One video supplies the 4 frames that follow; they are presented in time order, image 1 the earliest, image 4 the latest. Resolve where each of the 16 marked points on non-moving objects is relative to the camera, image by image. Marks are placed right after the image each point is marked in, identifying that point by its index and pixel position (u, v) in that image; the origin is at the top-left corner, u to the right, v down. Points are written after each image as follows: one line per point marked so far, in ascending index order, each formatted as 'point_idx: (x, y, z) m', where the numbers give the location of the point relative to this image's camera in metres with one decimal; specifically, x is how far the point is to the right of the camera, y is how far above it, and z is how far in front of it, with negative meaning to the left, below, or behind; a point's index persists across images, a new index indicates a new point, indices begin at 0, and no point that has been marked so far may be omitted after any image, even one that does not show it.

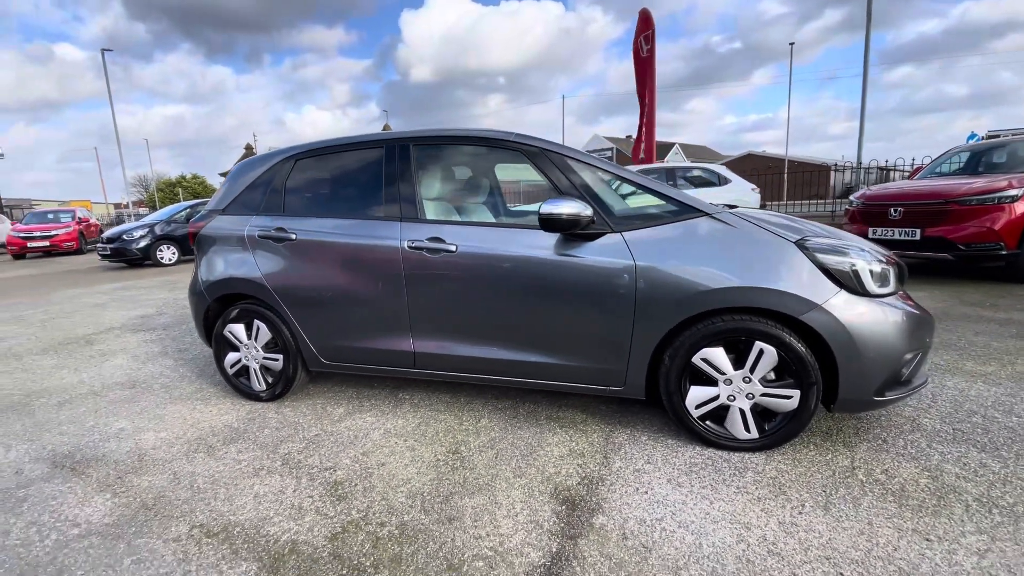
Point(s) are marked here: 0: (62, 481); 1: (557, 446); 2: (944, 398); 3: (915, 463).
0: (-2.2, -0.9, +2.3) m
1: (+0.2, -0.8, +2.5) m
2: (+2.5, -0.7, +2.8) m
3: (+1.8, -0.8, +2.2) m
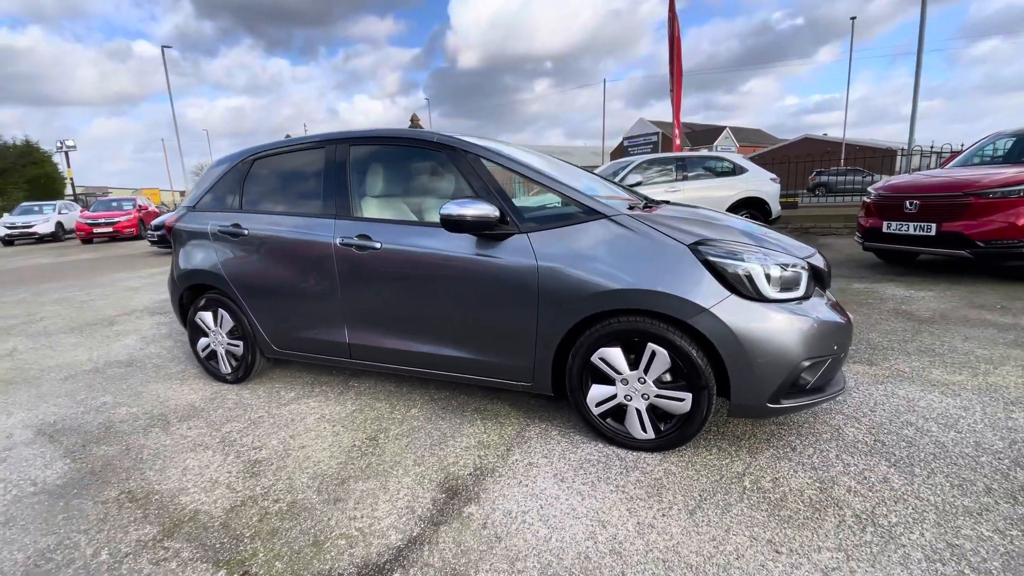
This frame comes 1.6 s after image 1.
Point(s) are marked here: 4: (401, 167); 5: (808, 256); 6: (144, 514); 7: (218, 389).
0: (-2.7, -0.9, +2.7) m
1: (-0.2, -0.8, +2.6) m
2: (+2.1, -0.7, +2.7) m
3: (+1.3, -0.8, +2.1) m
4: (-0.7, +0.7, +2.9) m
5: (+1.5, +0.2, +2.4) m
6: (-1.6, -1.0, +2.1) m
7: (-2.1, -0.7, +3.4) m
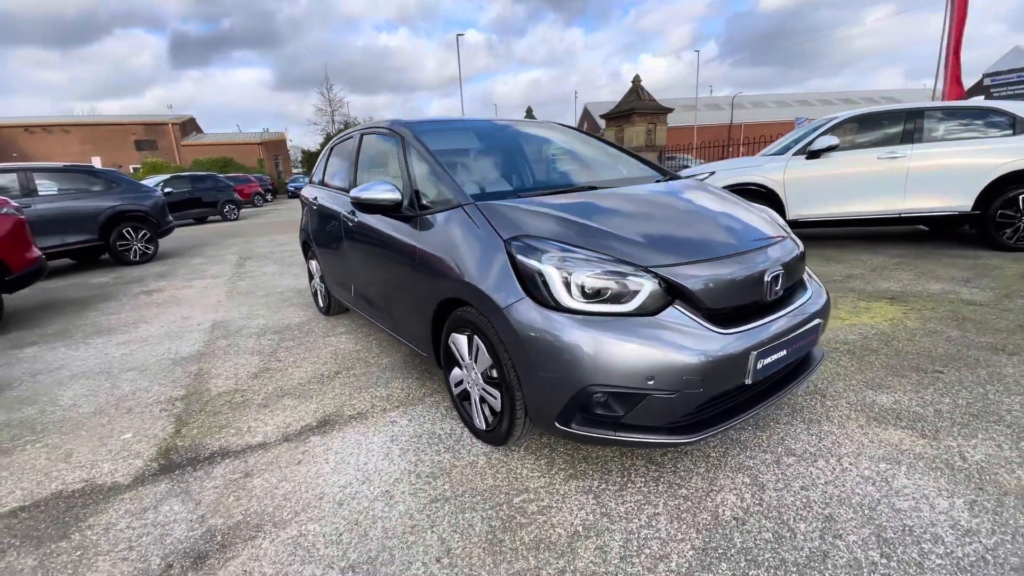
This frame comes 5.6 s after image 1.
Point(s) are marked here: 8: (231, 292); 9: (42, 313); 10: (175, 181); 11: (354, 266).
0: (-2.8, -0.4, +4.3) m
1: (-0.8, -0.6, +3.0) m
2: (+1.3, -0.8, +1.9) m
3: (+0.3, -0.9, +1.8) m
4: (-0.9, +1.0, +3.4) m
5: (+0.7, +0.1, +1.9) m
6: (-2.2, -0.7, +3.3) m
7: (-1.9, -0.3, +4.6) m
8: (-3.4, -0.1, +5.8) m
9: (-5.0, -0.3, +5.1) m
10: (-9.7, +3.1, +13.8) m
11: (-1.2, +0.2, +3.6) m
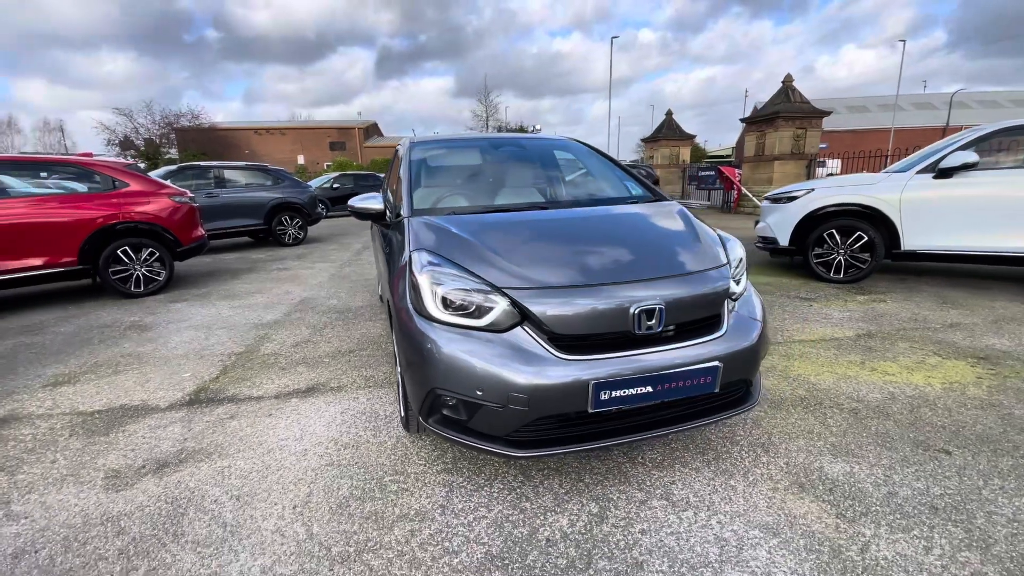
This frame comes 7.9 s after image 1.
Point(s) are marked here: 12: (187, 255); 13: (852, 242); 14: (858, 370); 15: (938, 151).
0: (-2.5, -0.2, +5.4) m
1: (-1.0, -0.6, +3.5) m
2: (+0.6, -1.0, +1.8) m
3: (-0.3, -0.9, +2.0) m
4: (-0.8, +1.0, +3.9) m
5: (+0.2, 0.0, +2.0) m
6: (-2.3, -0.5, +4.2) m
7: (-1.6, -0.2, +5.4) m
8: (-2.6, +0.2, +7.0) m
9: (-4.3, +0.1, +6.7) m
10: (-5.8, +3.8, +16.4) m
11: (-1.1, +0.2, +4.2) m
12: (-4.1, +0.4, +6.0) m
13: (+3.8, +0.5, +5.4) m
14: (+2.4, -0.6, +3.3) m
15: (+4.6, +1.5, +5.1) m
